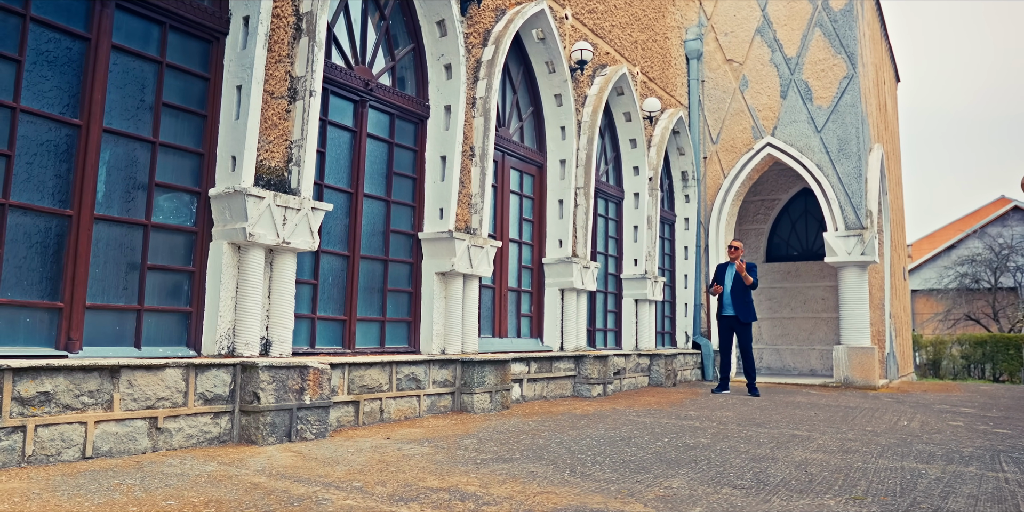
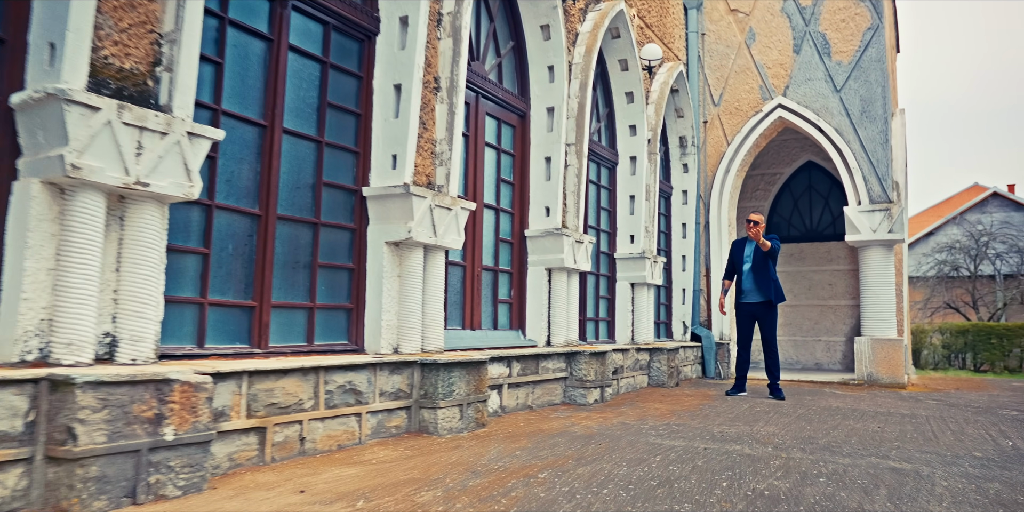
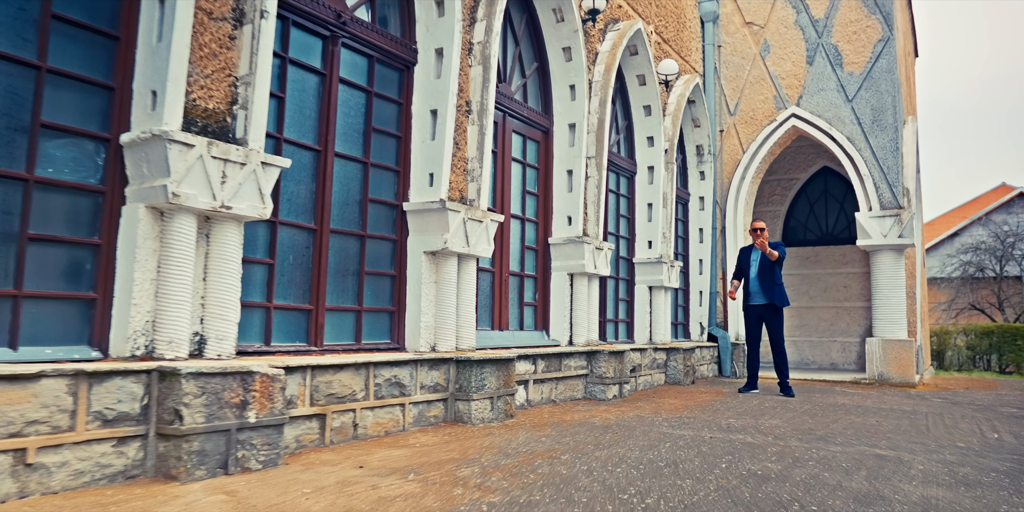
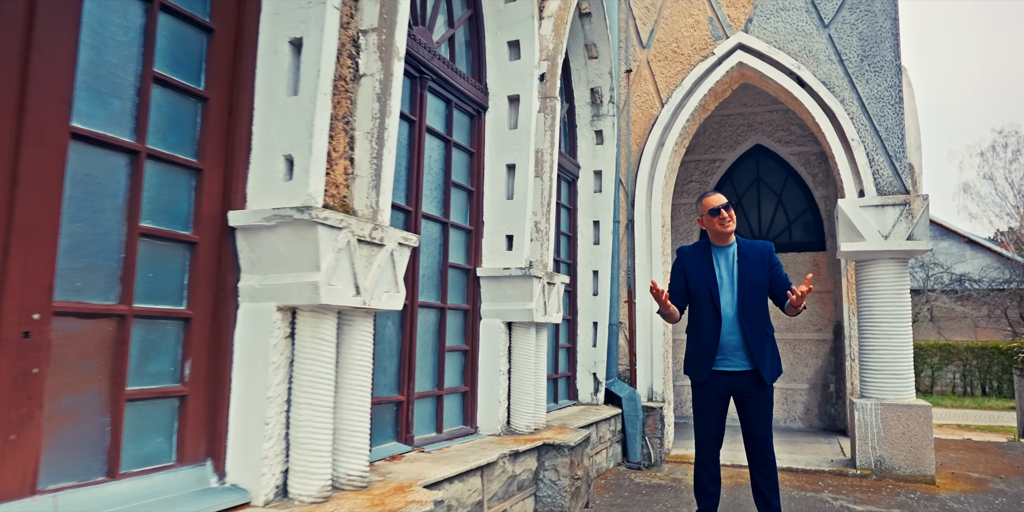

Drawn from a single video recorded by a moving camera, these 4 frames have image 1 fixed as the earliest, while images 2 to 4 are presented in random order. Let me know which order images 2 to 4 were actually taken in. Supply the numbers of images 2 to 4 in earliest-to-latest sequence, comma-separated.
3, 2, 4
